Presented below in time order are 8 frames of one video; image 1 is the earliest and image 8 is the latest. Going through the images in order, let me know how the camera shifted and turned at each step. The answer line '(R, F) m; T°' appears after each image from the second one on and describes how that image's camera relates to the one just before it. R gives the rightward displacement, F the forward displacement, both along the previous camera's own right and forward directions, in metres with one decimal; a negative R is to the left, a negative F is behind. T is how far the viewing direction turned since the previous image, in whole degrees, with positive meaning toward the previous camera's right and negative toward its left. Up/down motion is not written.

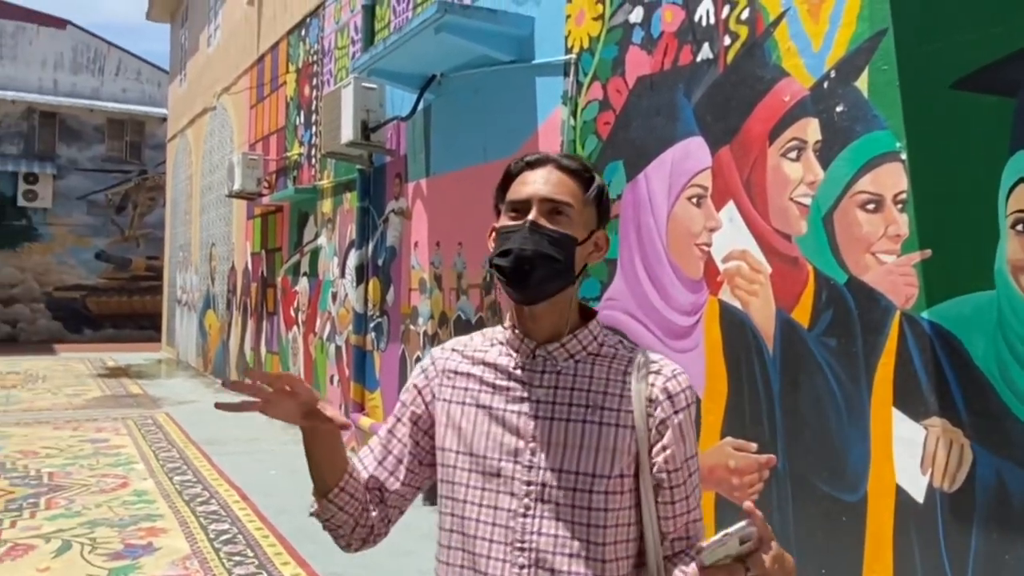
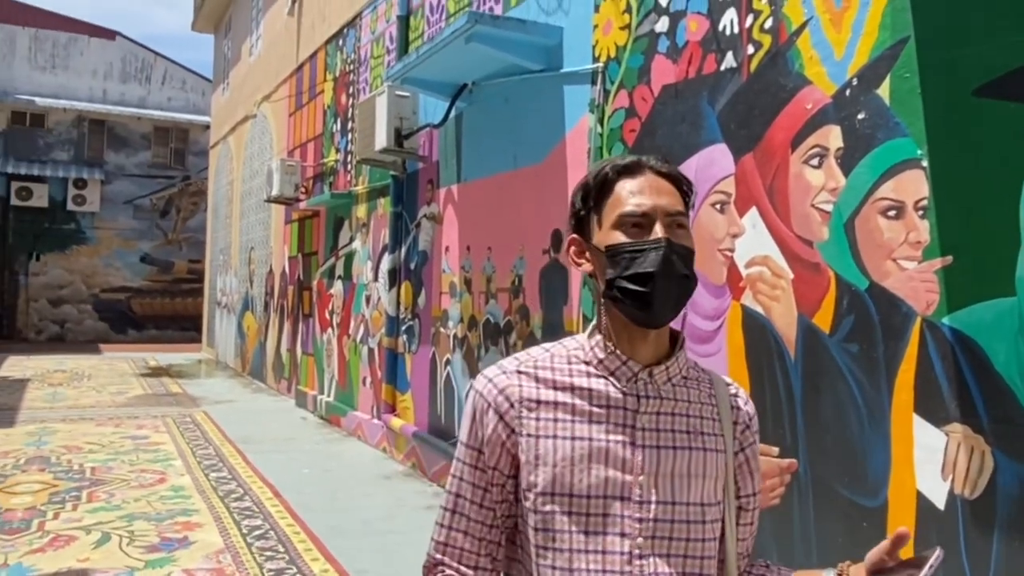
(+0.1, -0.1) m; -3°
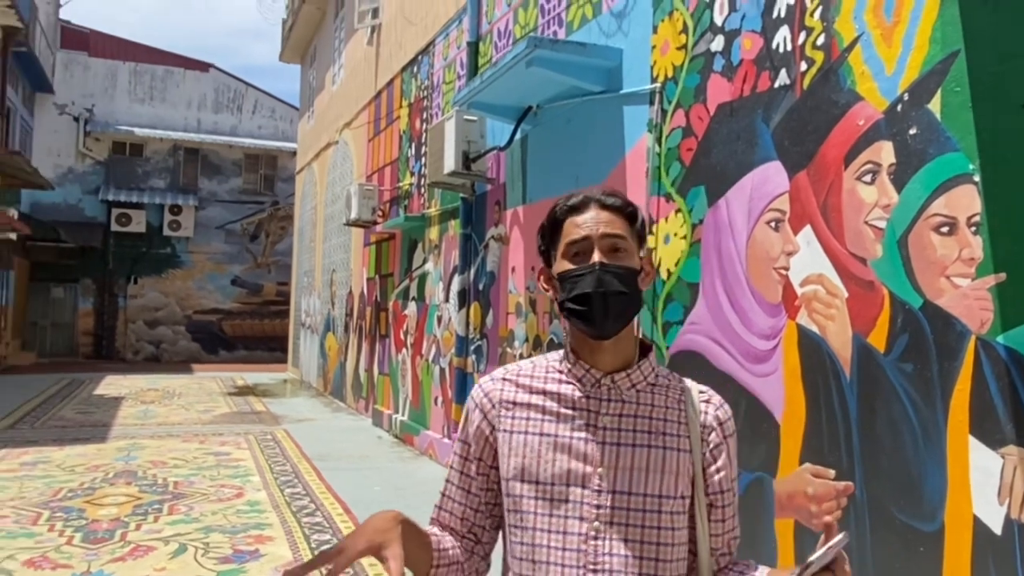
(+0.2, 0.0) m; -6°
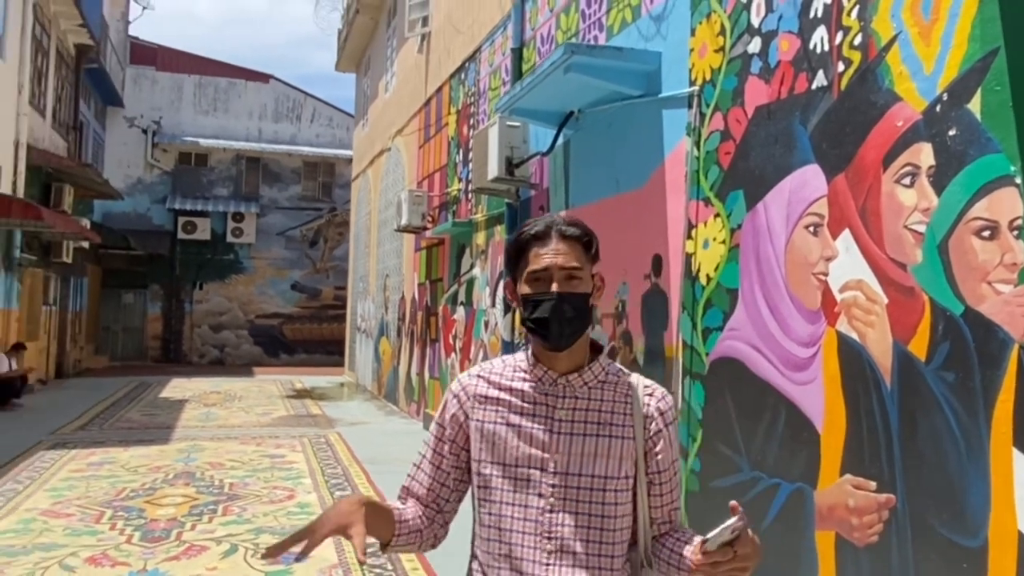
(+0.2, 0.0) m; -5°
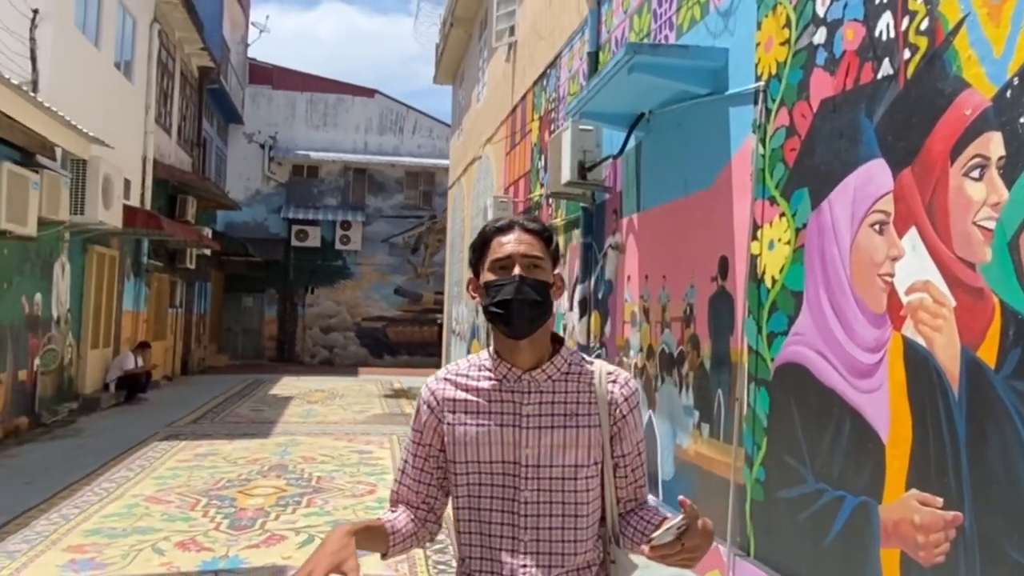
(+0.5, 0.0) m; -9°
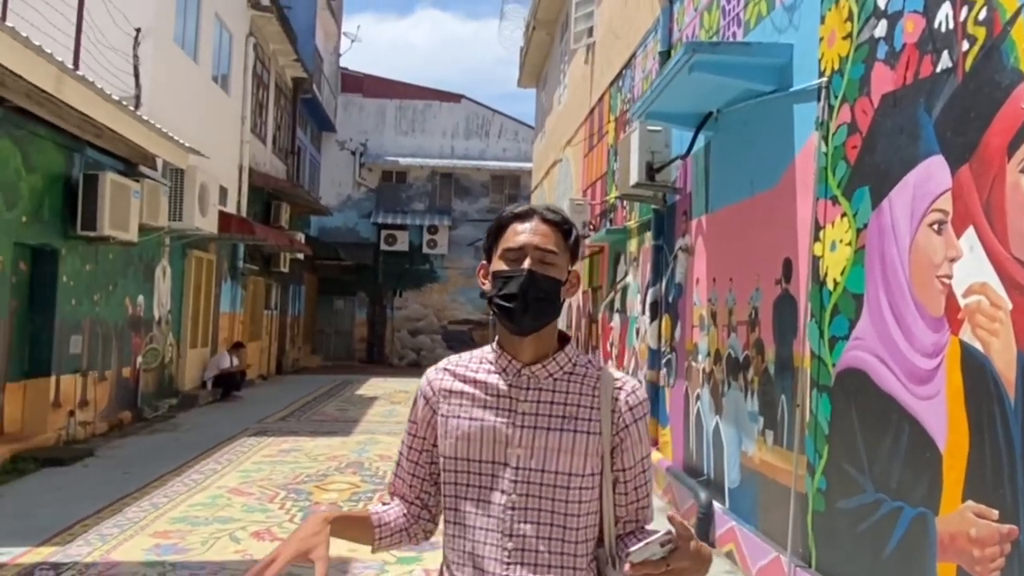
(+0.3, 0.0) m; -7°
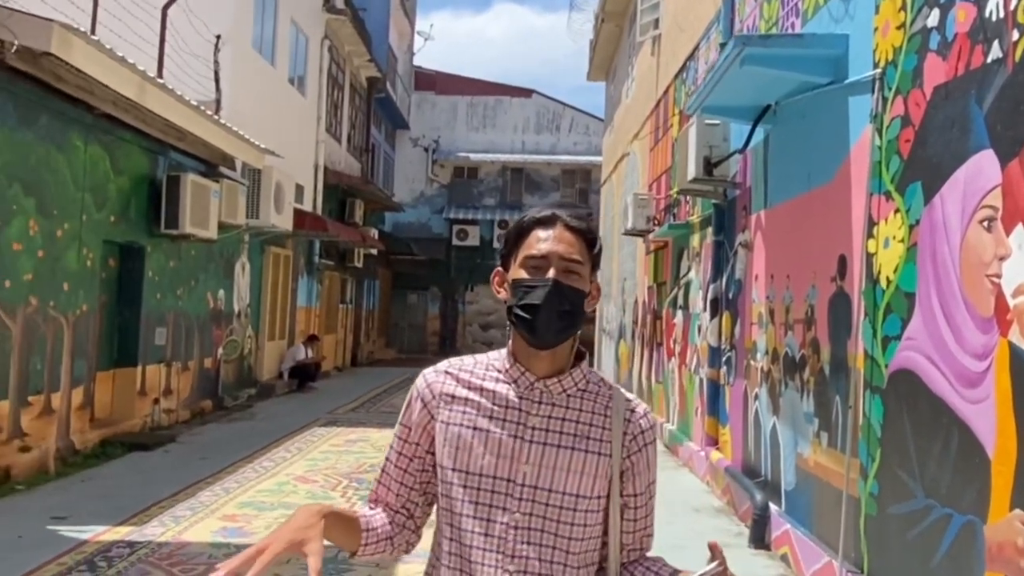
(+0.3, -0.1) m; -6°
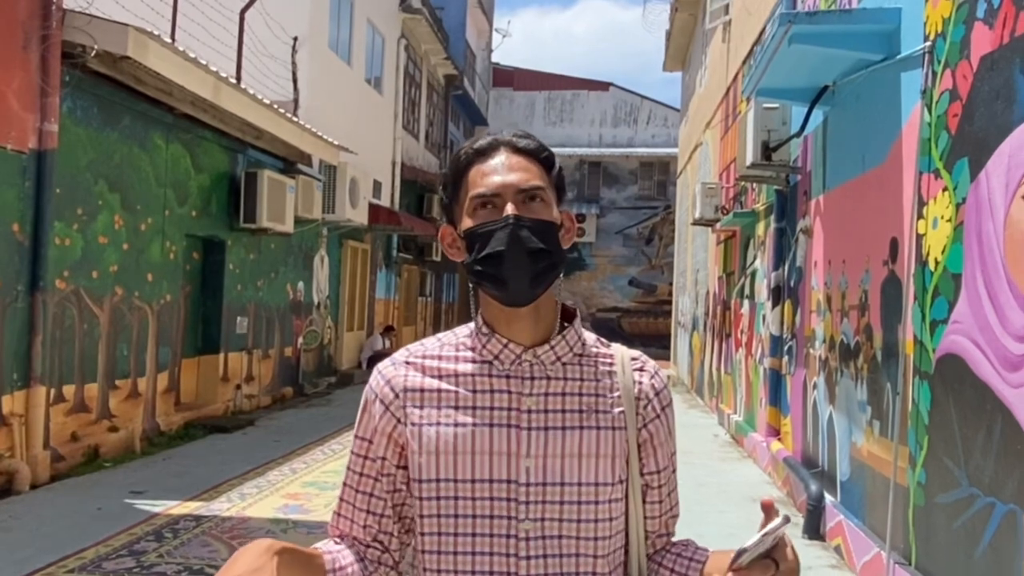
(+0.4, 0.0) m; -7°
